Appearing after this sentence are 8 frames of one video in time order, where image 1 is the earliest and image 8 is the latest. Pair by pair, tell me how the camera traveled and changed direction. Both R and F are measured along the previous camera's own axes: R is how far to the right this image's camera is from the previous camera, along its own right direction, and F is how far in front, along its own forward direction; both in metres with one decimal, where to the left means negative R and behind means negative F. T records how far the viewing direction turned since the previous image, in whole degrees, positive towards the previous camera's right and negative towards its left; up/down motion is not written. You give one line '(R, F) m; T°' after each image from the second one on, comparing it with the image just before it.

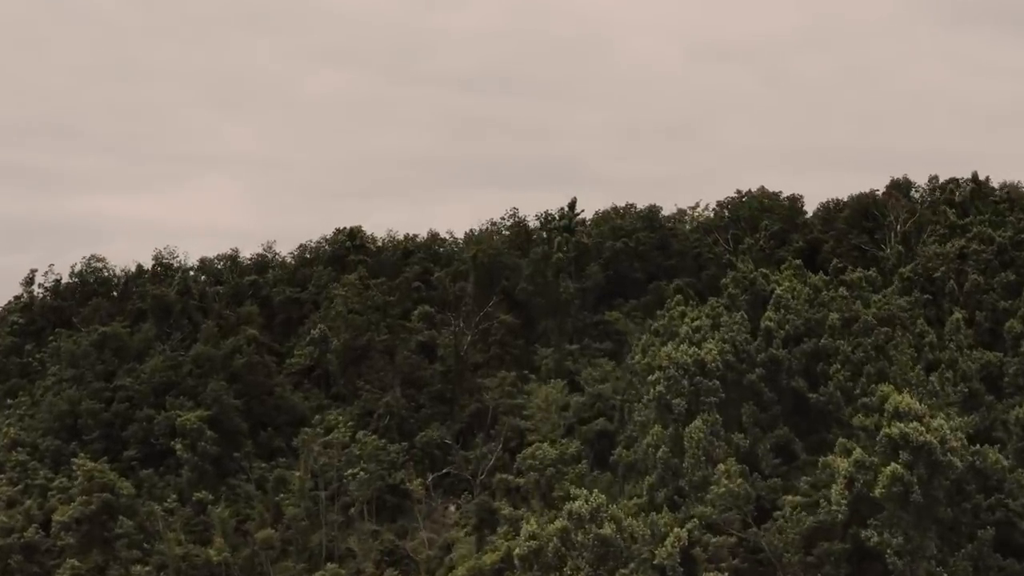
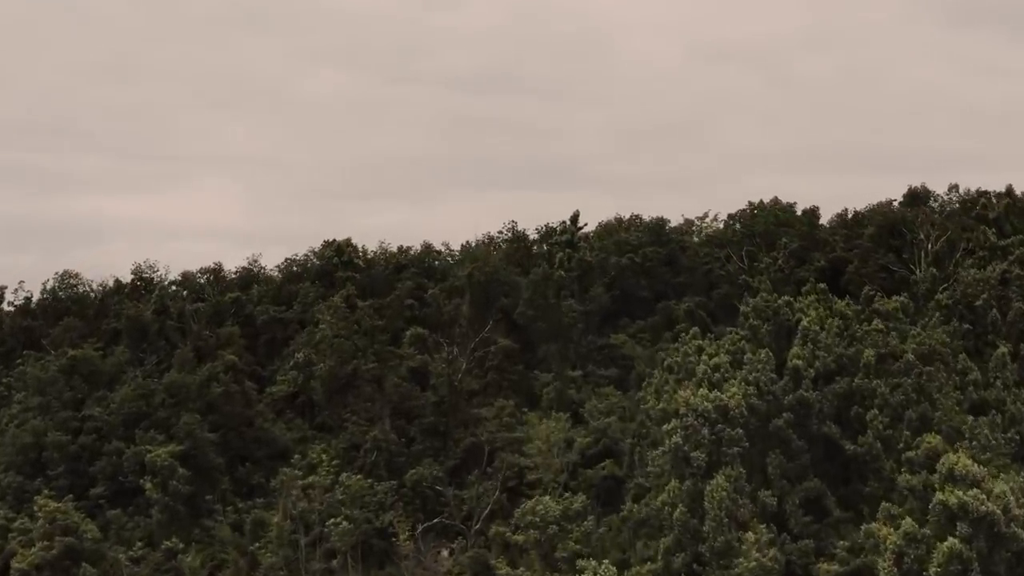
(+0.1, +3.2) m; 0°
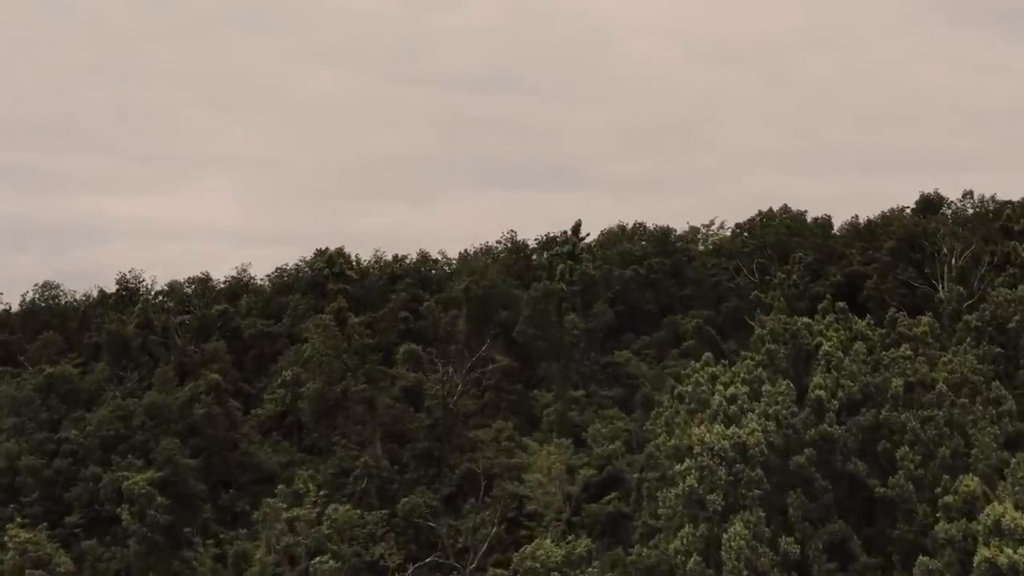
(0.0, +2.1) m; 0°
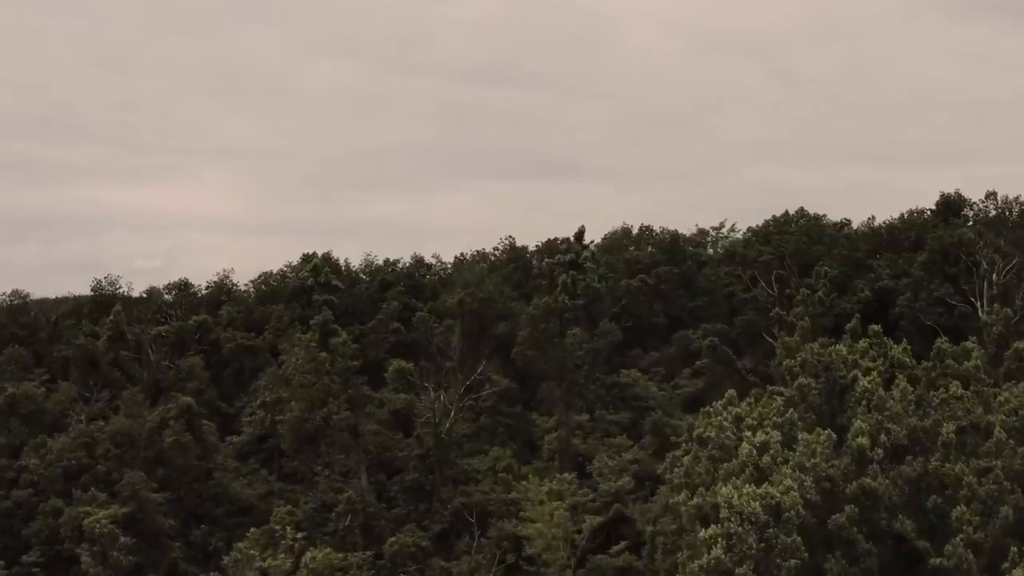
(+0.1, +3.2) m; 0°
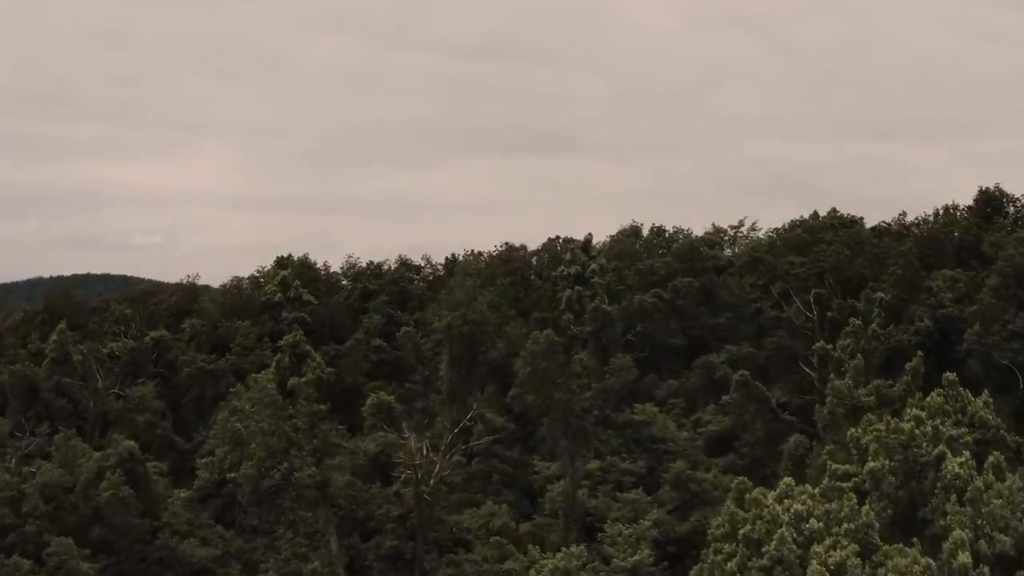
(+0.1, +5.3) m; 0°
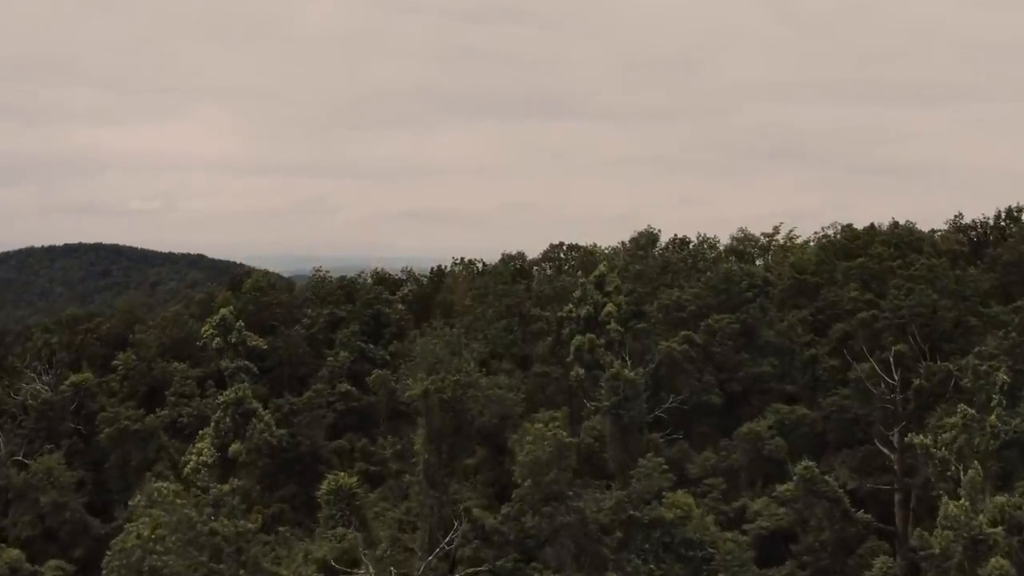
(+0.1, +7.4) m; 0°
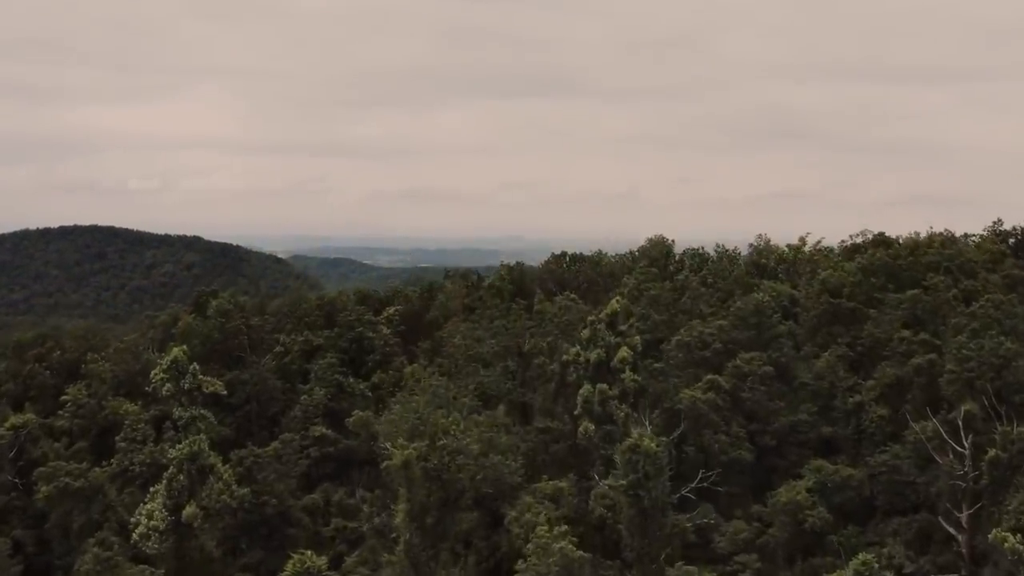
(0.0, +4.2) m; 0°
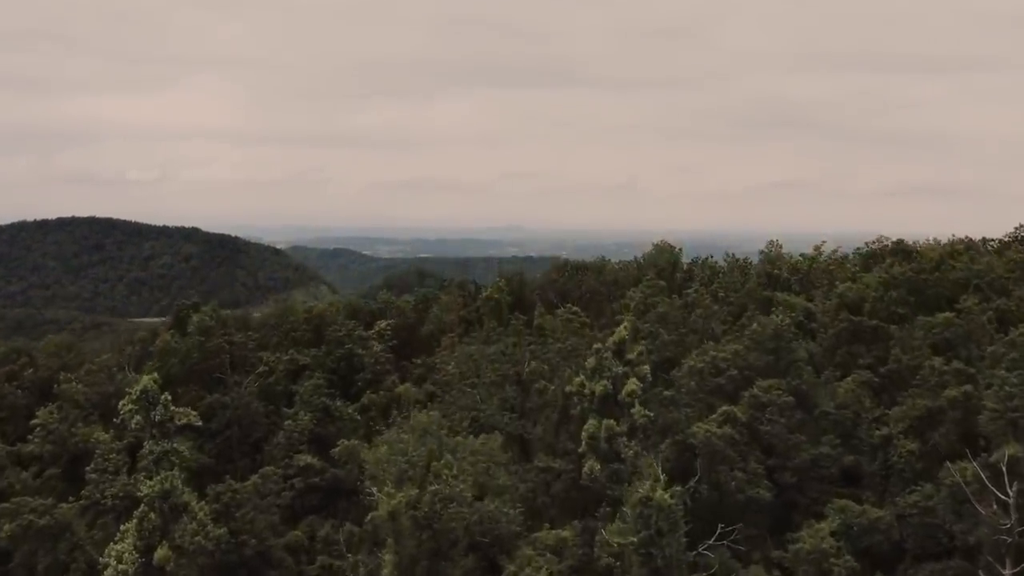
(0.0, +2.1) m; 0°
